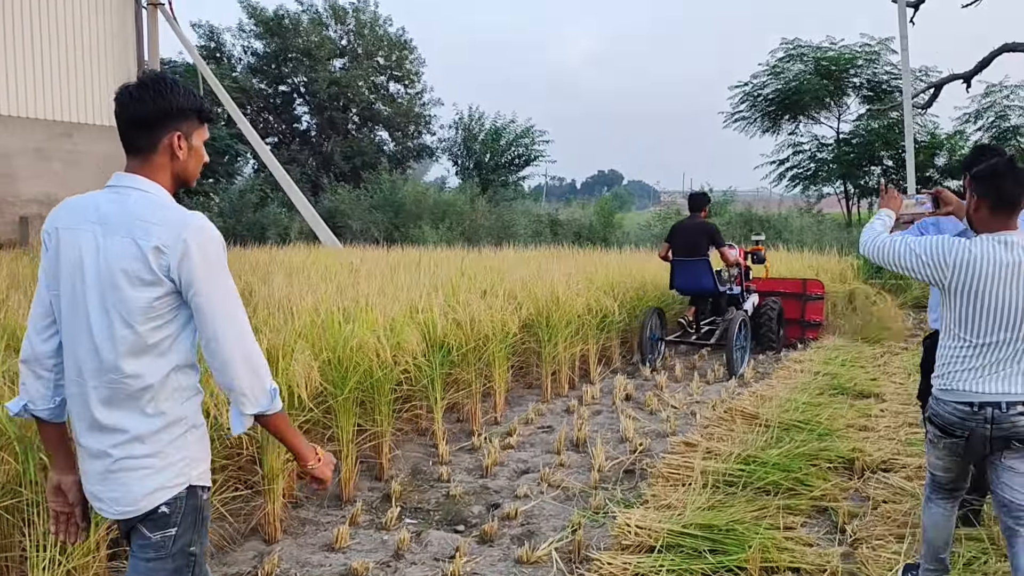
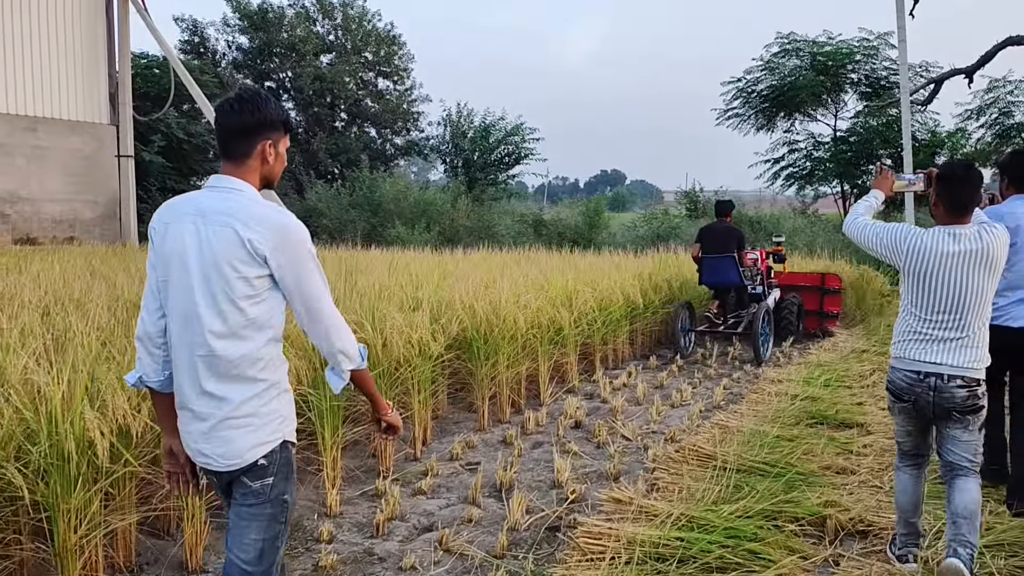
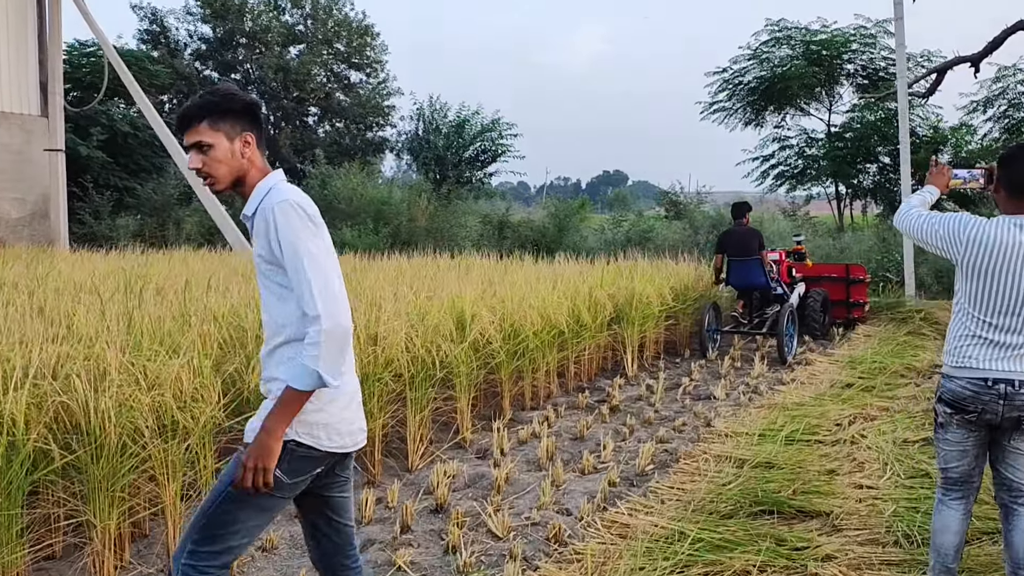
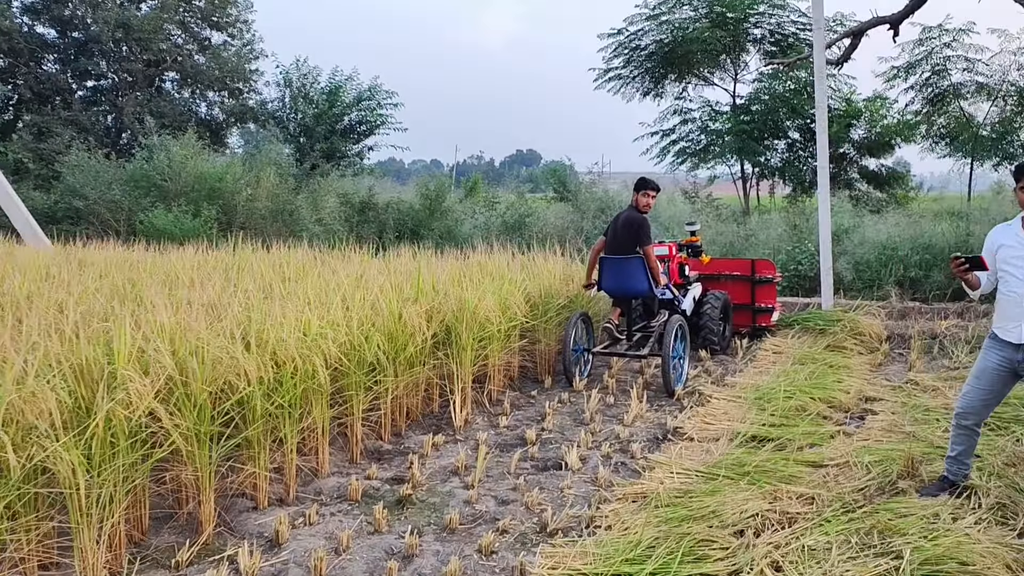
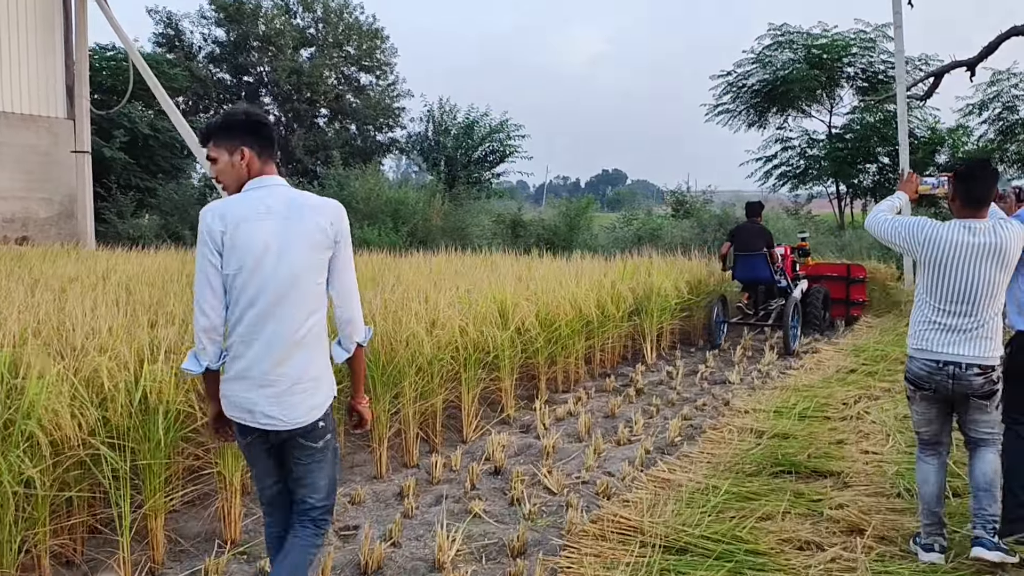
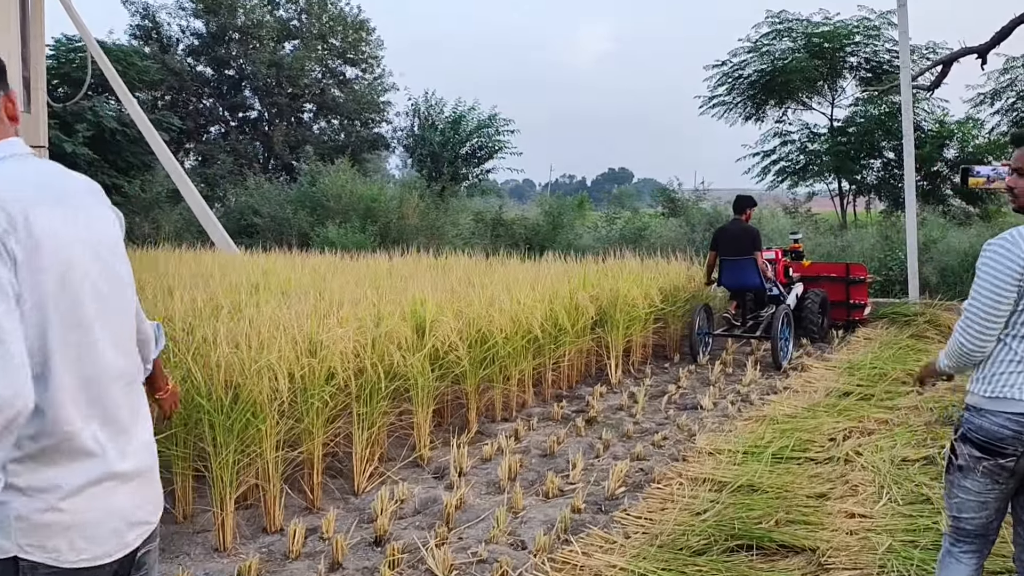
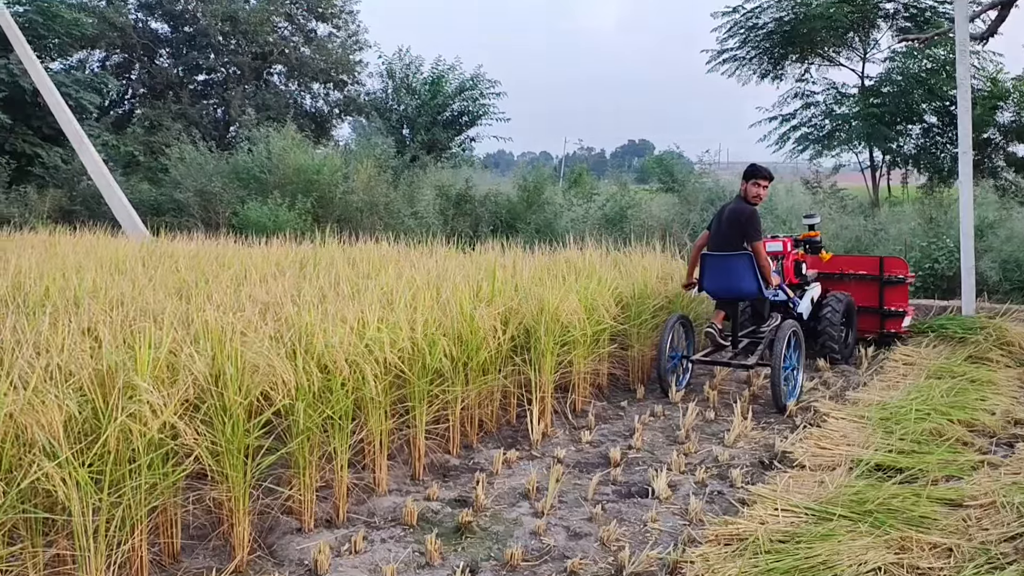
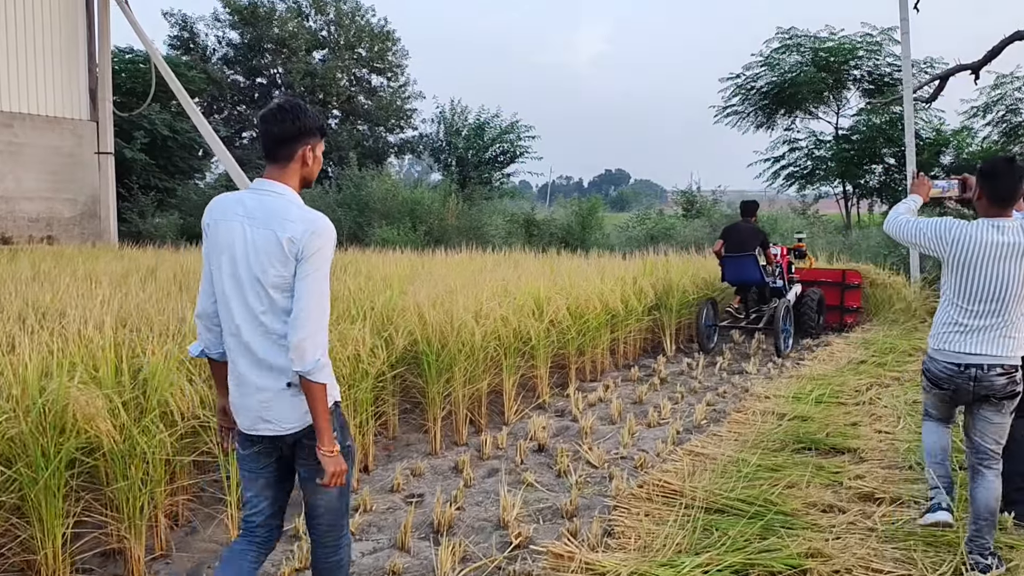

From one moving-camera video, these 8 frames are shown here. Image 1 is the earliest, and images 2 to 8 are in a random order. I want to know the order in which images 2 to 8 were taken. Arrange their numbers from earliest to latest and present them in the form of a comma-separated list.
2, 8, 5, 3, 6, 4, 7
